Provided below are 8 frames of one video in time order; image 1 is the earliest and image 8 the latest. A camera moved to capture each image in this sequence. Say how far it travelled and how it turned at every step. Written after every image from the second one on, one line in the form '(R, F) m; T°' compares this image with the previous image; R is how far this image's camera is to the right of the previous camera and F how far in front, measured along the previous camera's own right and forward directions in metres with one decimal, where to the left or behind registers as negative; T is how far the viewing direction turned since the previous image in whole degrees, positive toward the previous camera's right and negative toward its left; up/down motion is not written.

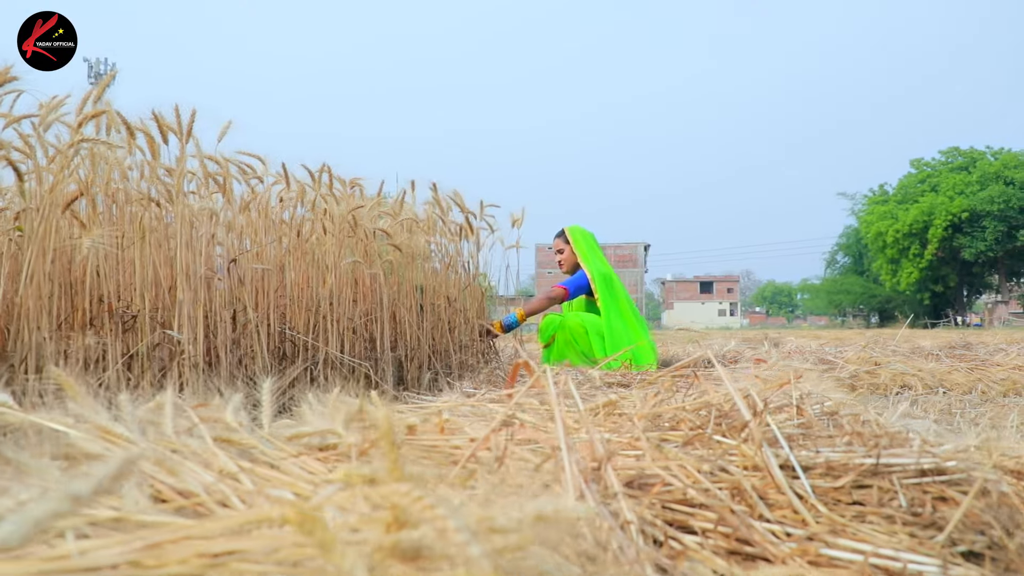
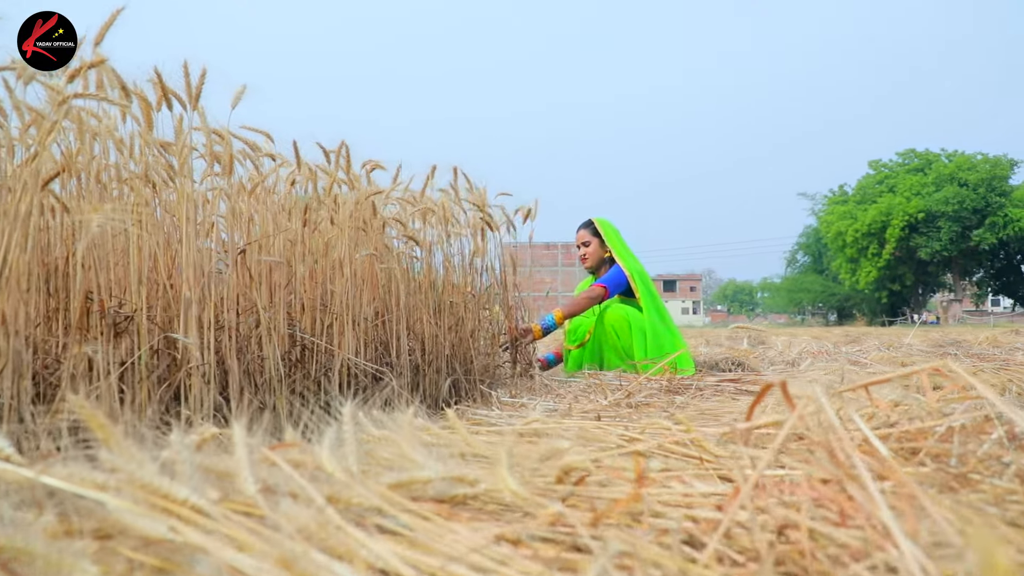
(-0.3, +0.4) m; +3°
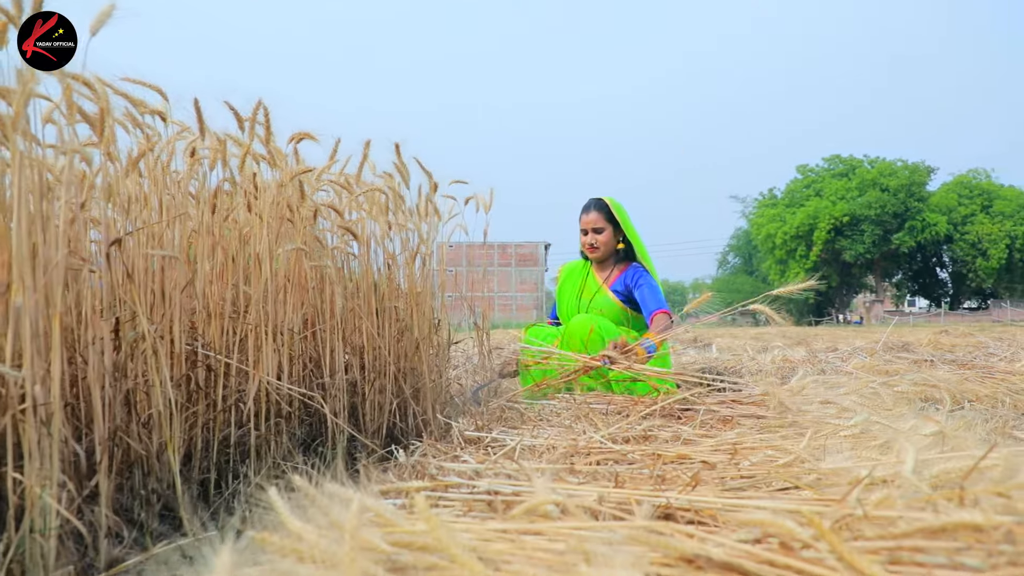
(-0.1, +0.6) m; +5°
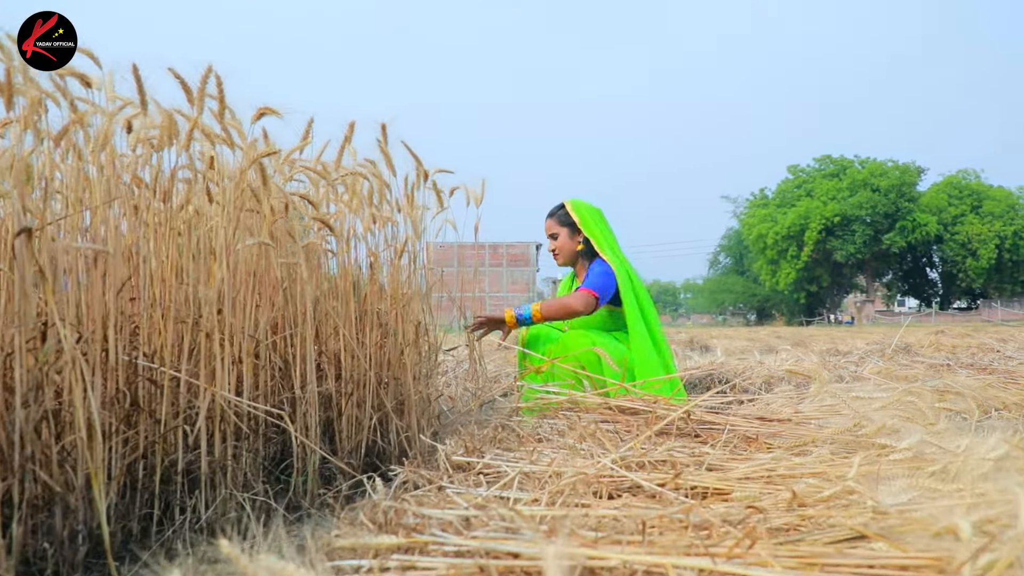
(0.0, +0.3) m; +1°
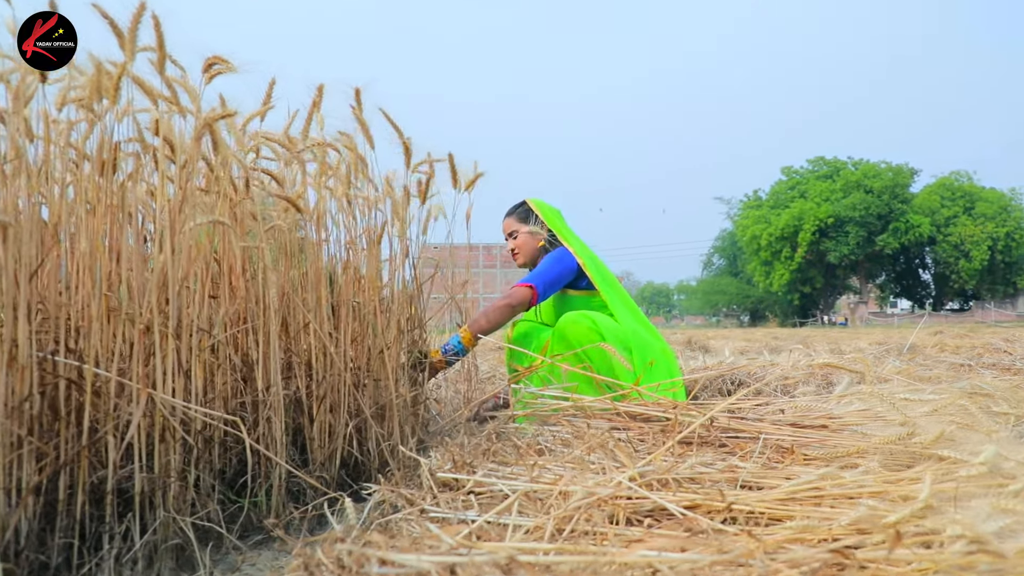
(0.0, +0.3) m; 0°
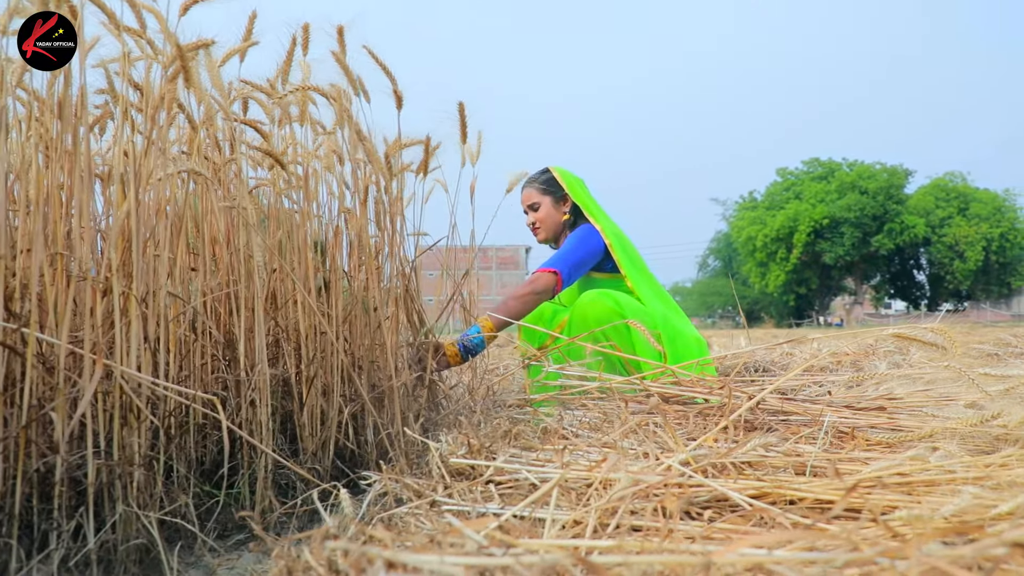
(-0.1, +0.2) m; 0°
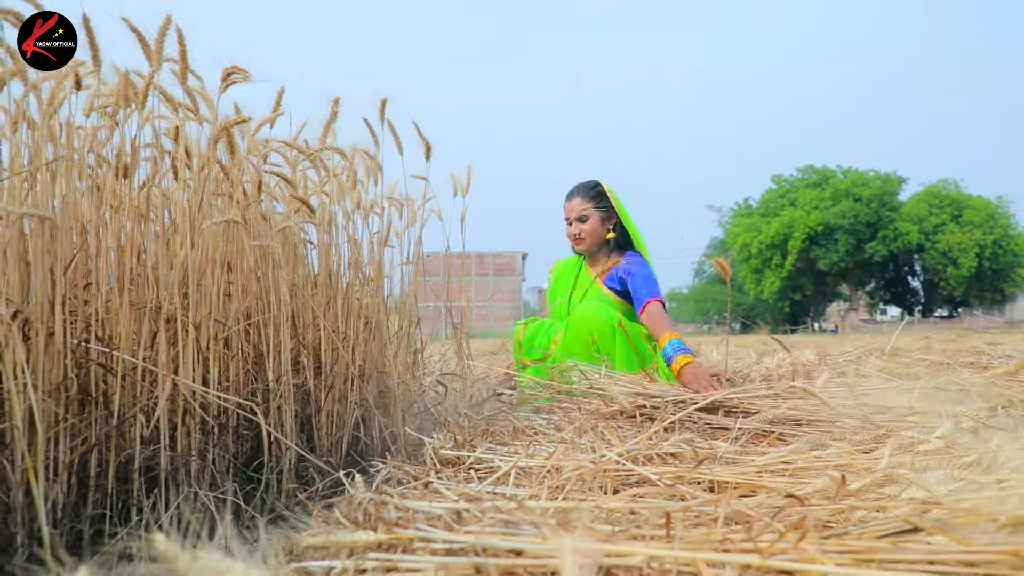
(0.0, -0.4) m; 0°
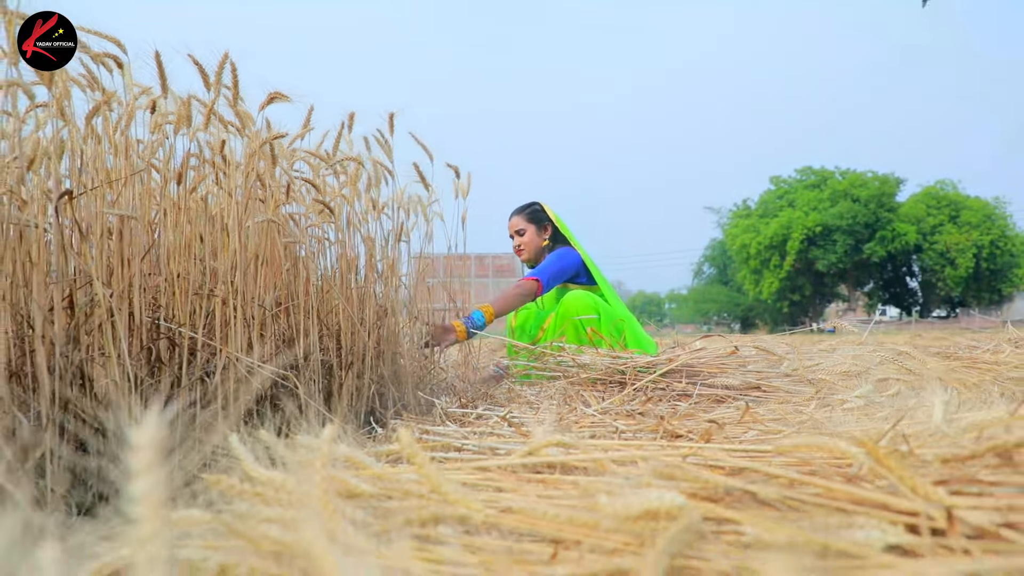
(0.0, -0.4) m; 0°
